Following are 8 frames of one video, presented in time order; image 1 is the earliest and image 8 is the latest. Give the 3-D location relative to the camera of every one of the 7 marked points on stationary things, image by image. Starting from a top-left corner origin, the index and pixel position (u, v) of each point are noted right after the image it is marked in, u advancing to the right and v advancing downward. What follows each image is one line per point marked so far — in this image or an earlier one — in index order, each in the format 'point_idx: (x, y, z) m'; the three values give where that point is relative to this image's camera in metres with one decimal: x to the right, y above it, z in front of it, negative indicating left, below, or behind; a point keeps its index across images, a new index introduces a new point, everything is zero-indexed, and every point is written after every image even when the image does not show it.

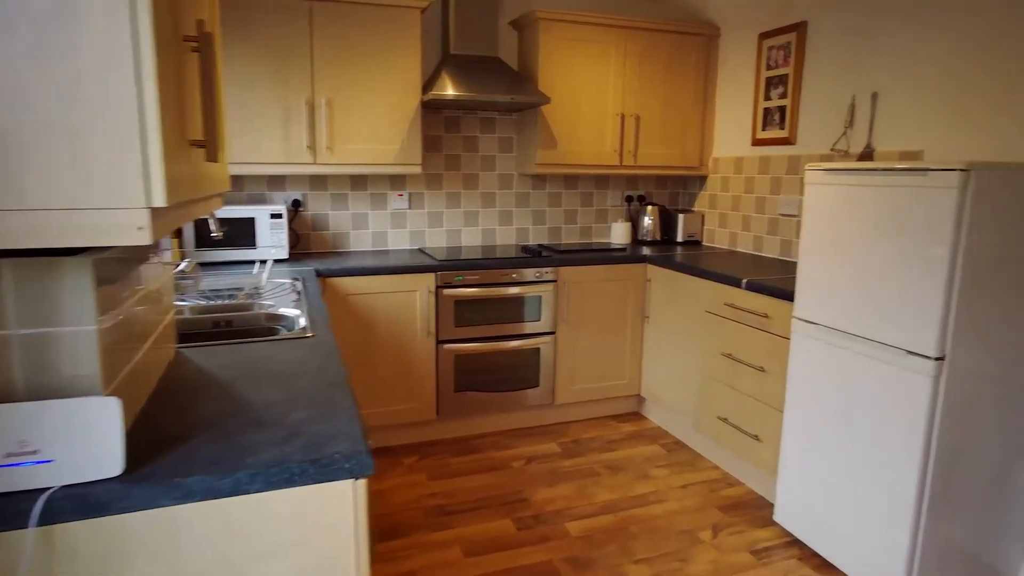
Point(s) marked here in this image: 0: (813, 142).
0: (+1.3, +0.6, +2.9) m
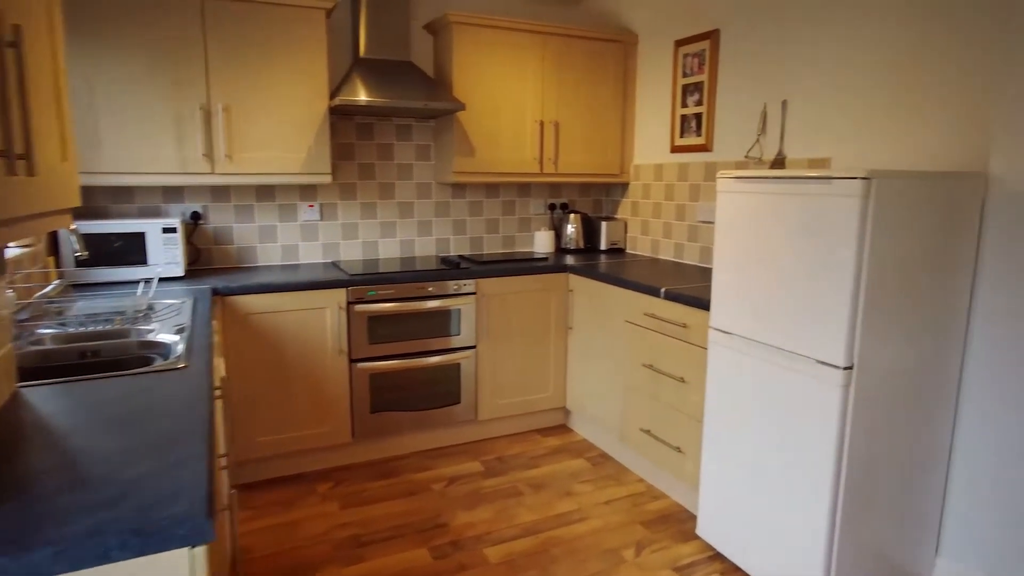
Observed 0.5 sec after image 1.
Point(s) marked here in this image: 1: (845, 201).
0: (+1.0, +0.6, +2.9) m
1: (+0.8, +0.2, +1.6) m
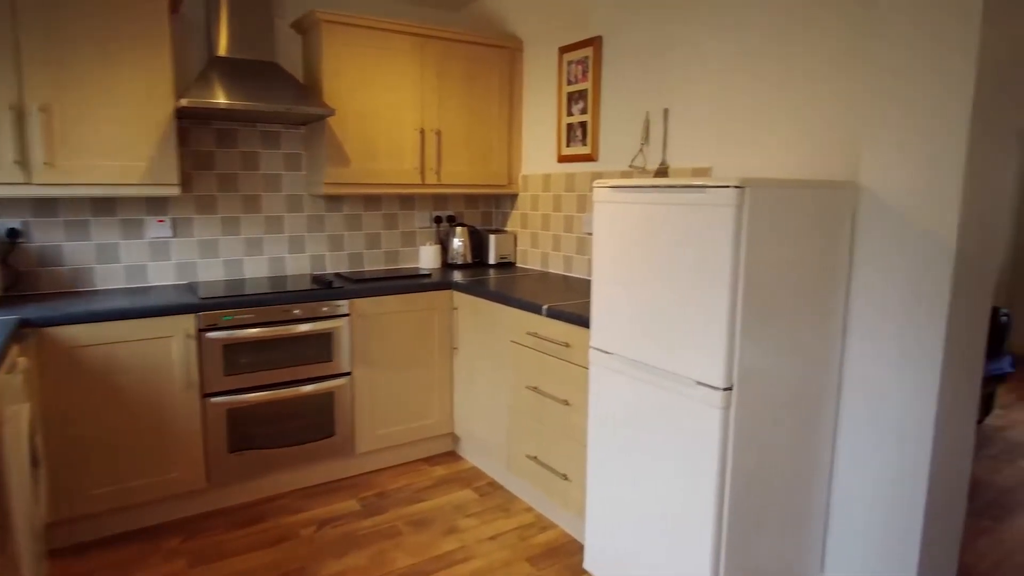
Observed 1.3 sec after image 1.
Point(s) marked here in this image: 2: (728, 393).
0: (+0.4, +0.6, +2.8) m
1: (+0.5, +0.2, +1.5) m
2: (+0.5, -0.3, +1.6) m
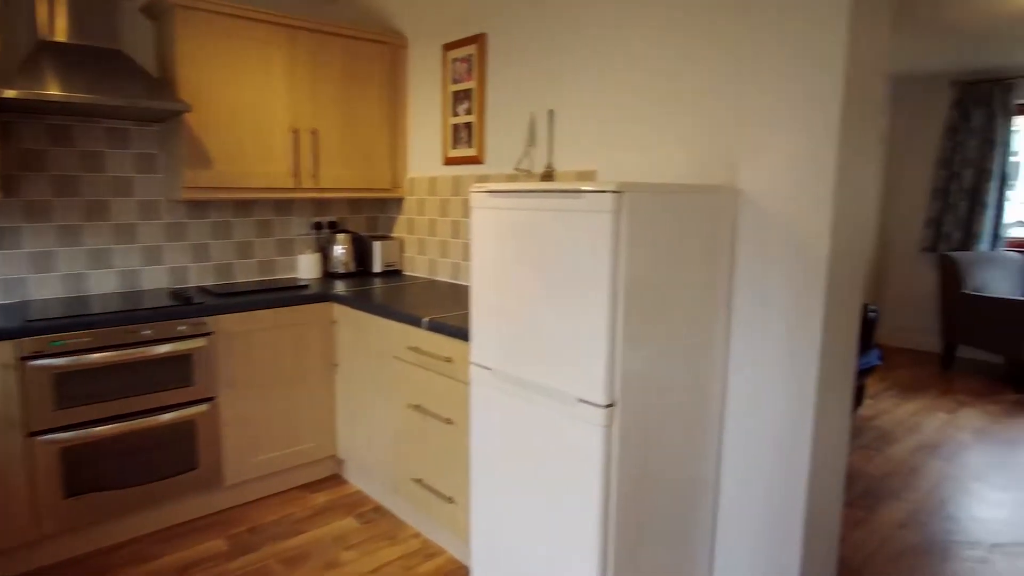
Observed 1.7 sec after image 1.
0: (-0.1, +0.5, +2.7) m
1: (+0.2, +0.2, +1.5) m
2: (+0.2, -0.3, +1.5) m
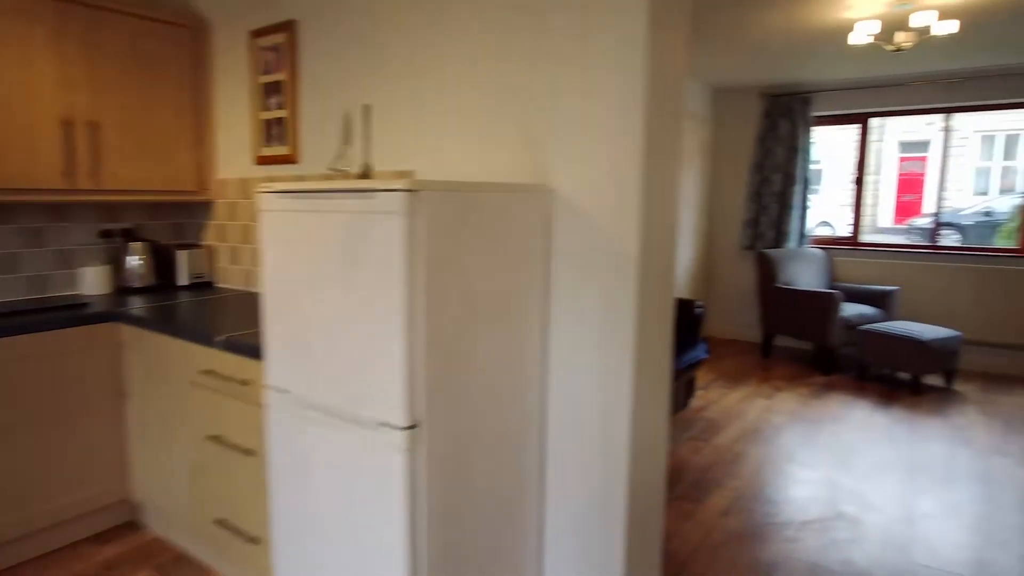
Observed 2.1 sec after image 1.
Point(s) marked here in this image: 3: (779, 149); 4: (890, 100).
0: (-0.8, +0.5, +2.5) m
1: (-0.2, +0.1, +1.3) m
2: (-0.2, -0.3, +1.4) m
3: (+2.2, +1.2, +5.3) m
4: (+3.0, +1.5, +5.0) m
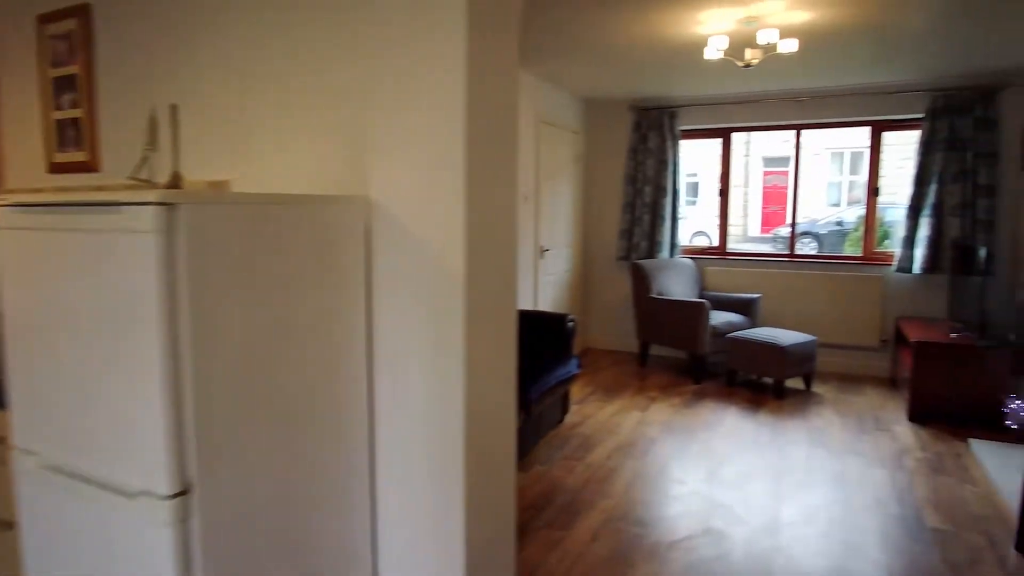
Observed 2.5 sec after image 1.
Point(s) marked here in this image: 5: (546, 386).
0: (-1.3, +0.4, +2.1) m
1: (-0.6, +0.1, +1.1) m
2: (-0.6, -0.4, +1.1) m
3: (+1.2, +1.1, +5.4) m
4: (+1.9, +1.4, +5.3) m
5: (+0.2, -0.5, +3.3) m
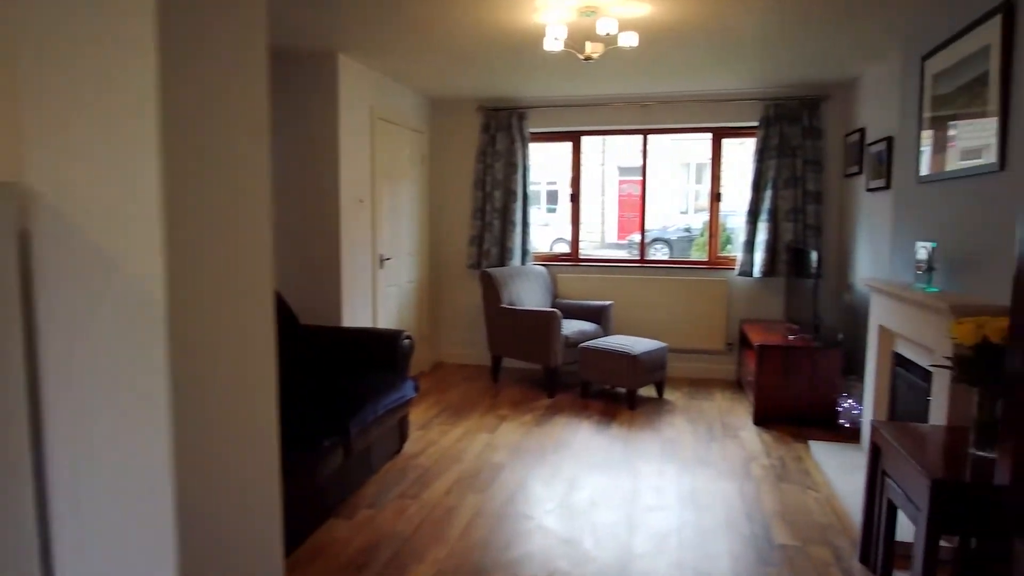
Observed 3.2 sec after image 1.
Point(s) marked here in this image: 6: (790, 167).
0: (-1.8, +0.3, +1.4) m
1: (-0.9, 0.0, +0.5) m
2: (-0.9, -0.4, +0.6) m
3: (-0.1, +1.0, +5.2) m
4: (+0.7, +1.4, +5.2) m
5: (-0.6, -0.6, +2.9) m
6: (+2.0, +0.9, +4.7) m
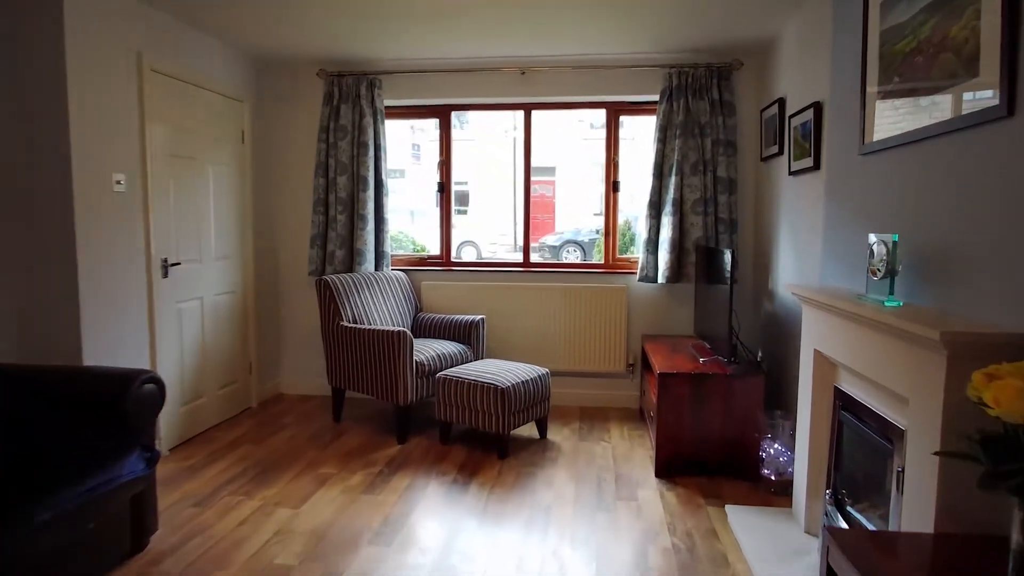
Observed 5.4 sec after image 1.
0: (-2.3, +0.2, +0.2) m
1: (-1.3, 0.0, -0.6) m
2: (-1.3, -0.4, -0.6) m
3: (-1.1, +0.9, +4.1) m
4: (-0.3, +1.3, +4.2) m
5: (-1.3, -0.6, +1.7) m
6: (+1.1, +0.8, +3.9) m
